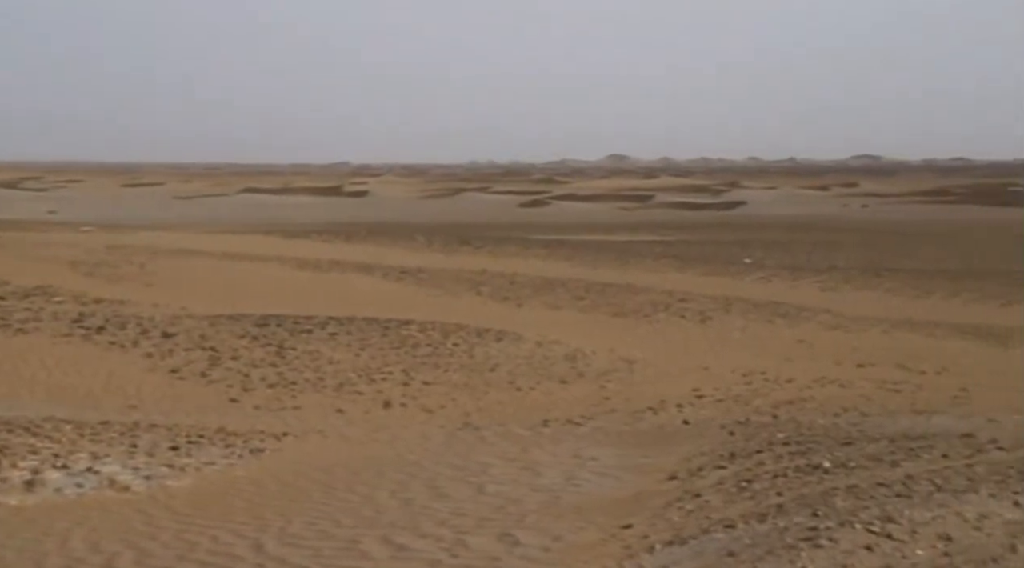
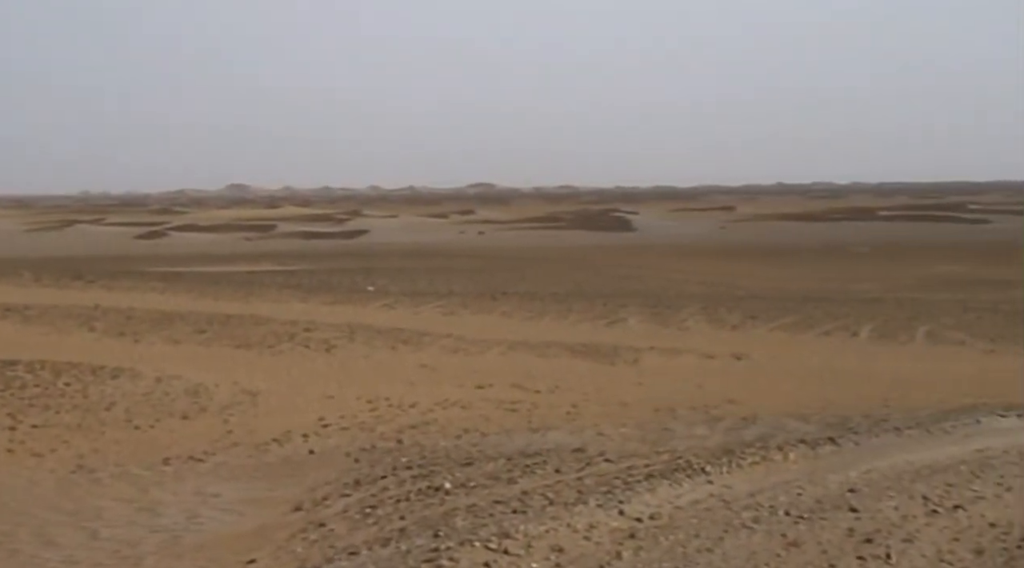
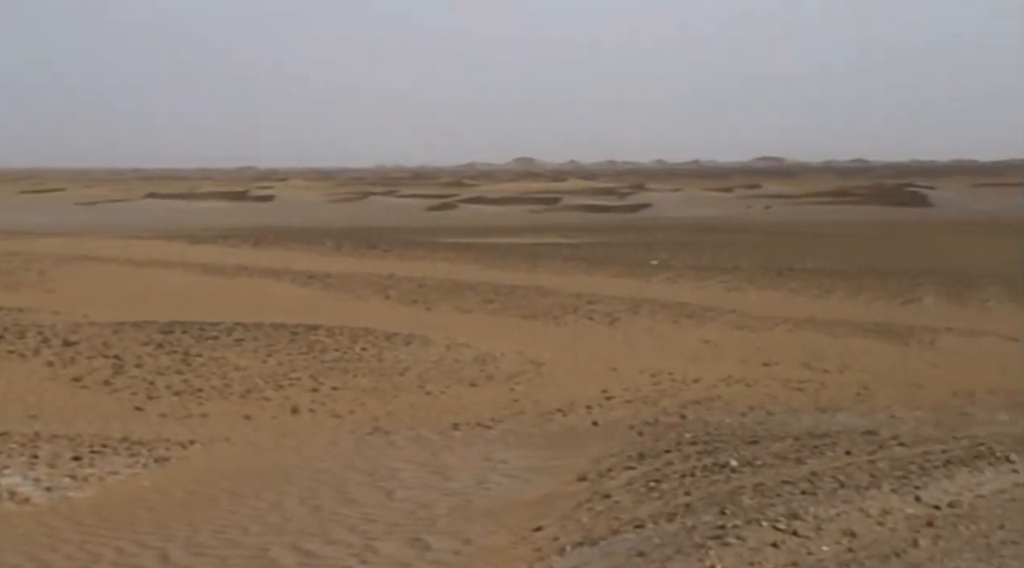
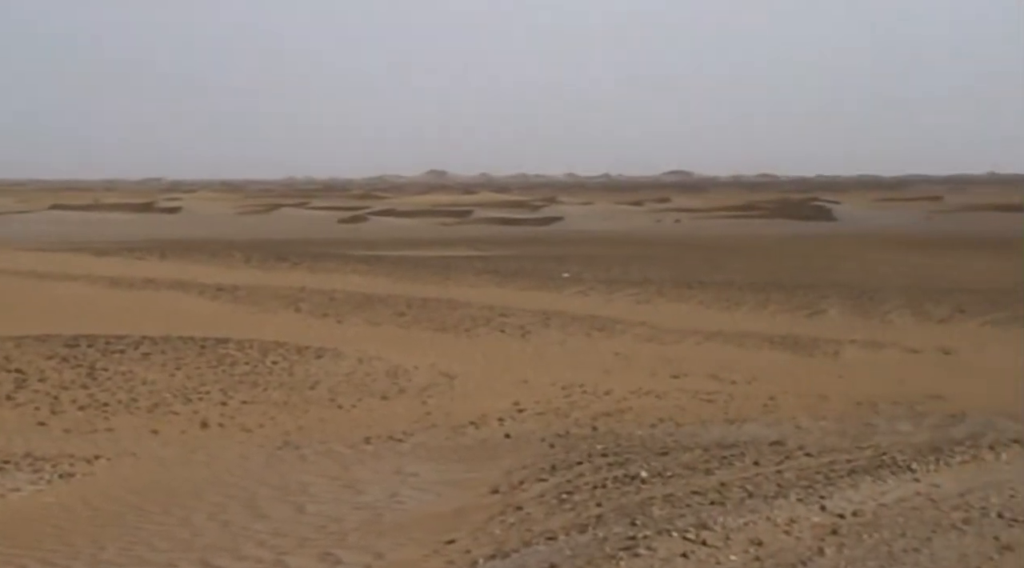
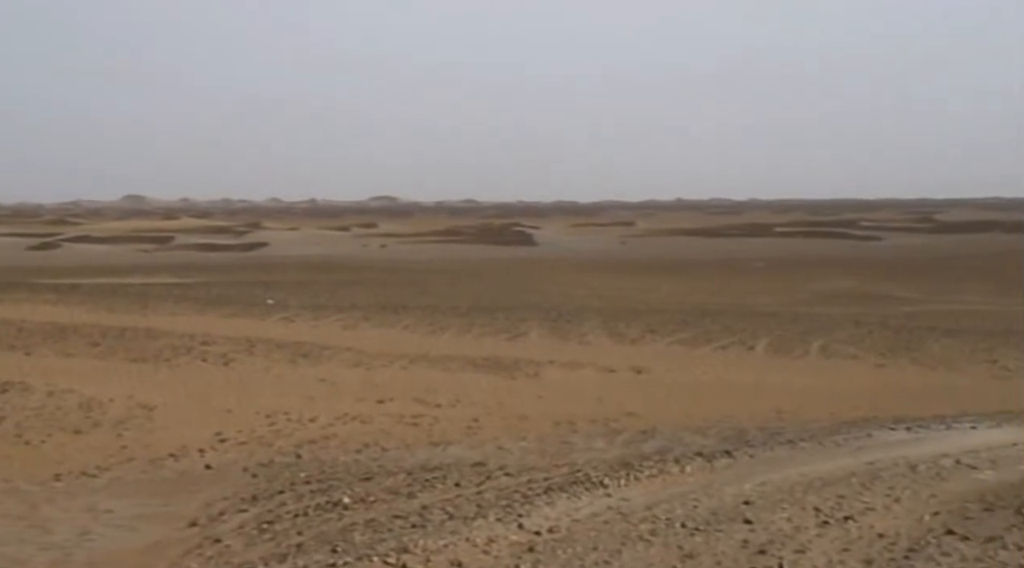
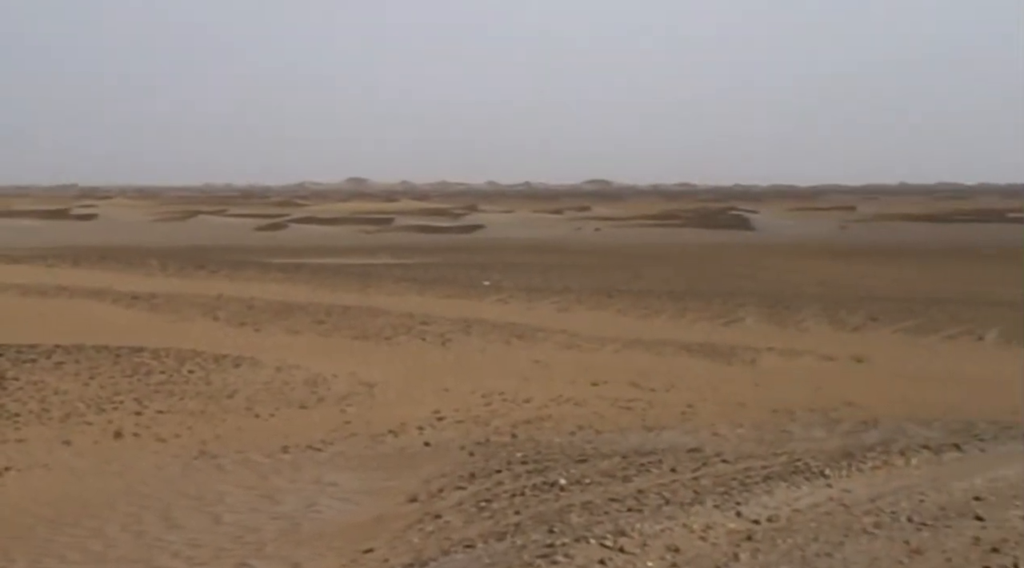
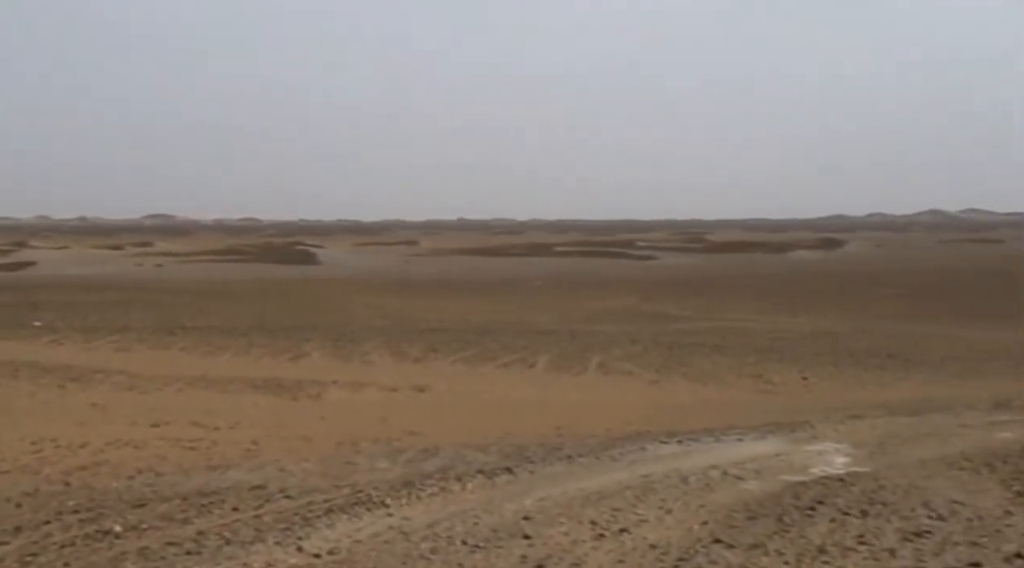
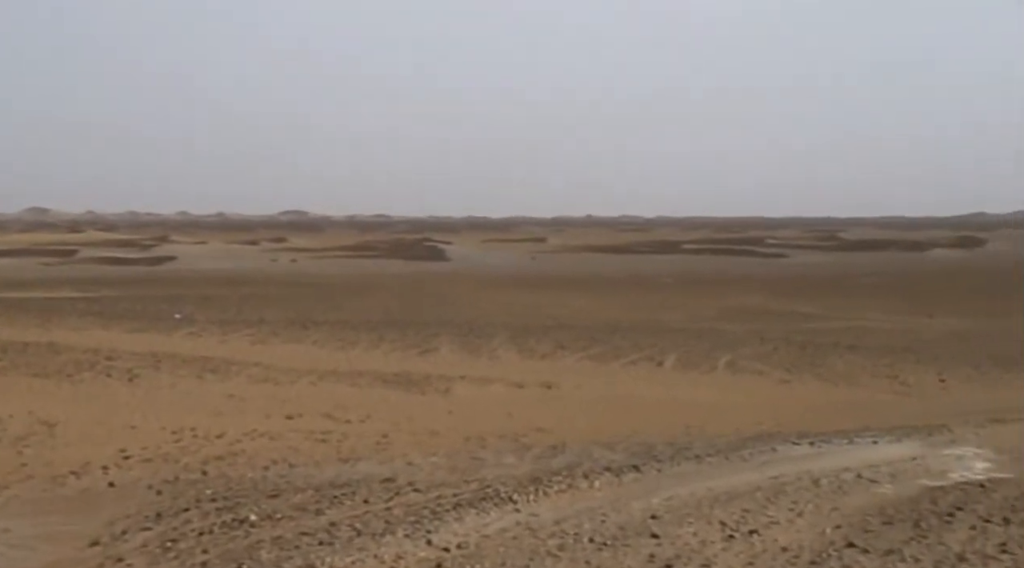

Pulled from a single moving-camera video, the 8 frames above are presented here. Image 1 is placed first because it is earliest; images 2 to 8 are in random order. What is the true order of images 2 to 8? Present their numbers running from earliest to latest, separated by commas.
3, 4, 6, 2, 5, 8, 7
